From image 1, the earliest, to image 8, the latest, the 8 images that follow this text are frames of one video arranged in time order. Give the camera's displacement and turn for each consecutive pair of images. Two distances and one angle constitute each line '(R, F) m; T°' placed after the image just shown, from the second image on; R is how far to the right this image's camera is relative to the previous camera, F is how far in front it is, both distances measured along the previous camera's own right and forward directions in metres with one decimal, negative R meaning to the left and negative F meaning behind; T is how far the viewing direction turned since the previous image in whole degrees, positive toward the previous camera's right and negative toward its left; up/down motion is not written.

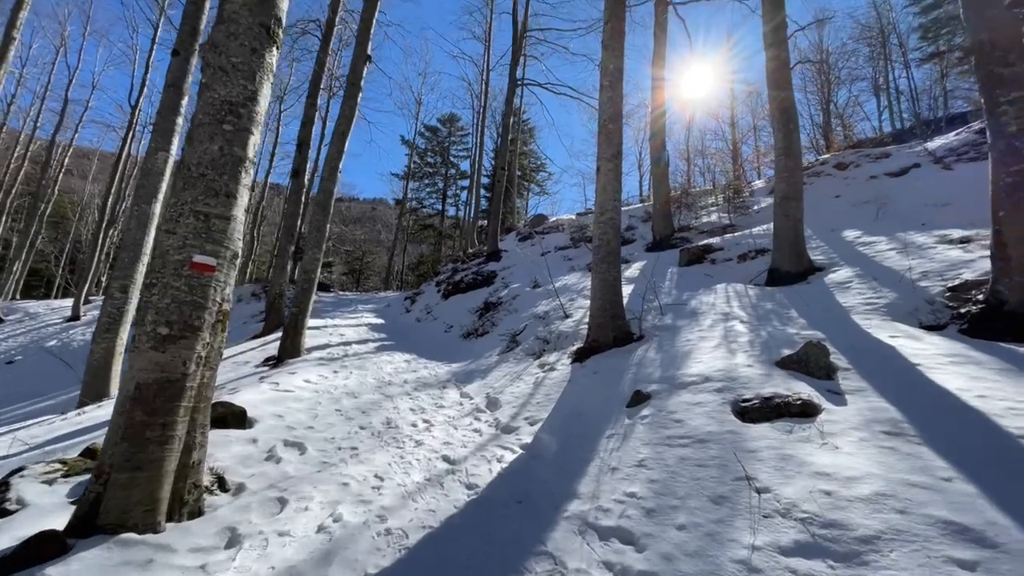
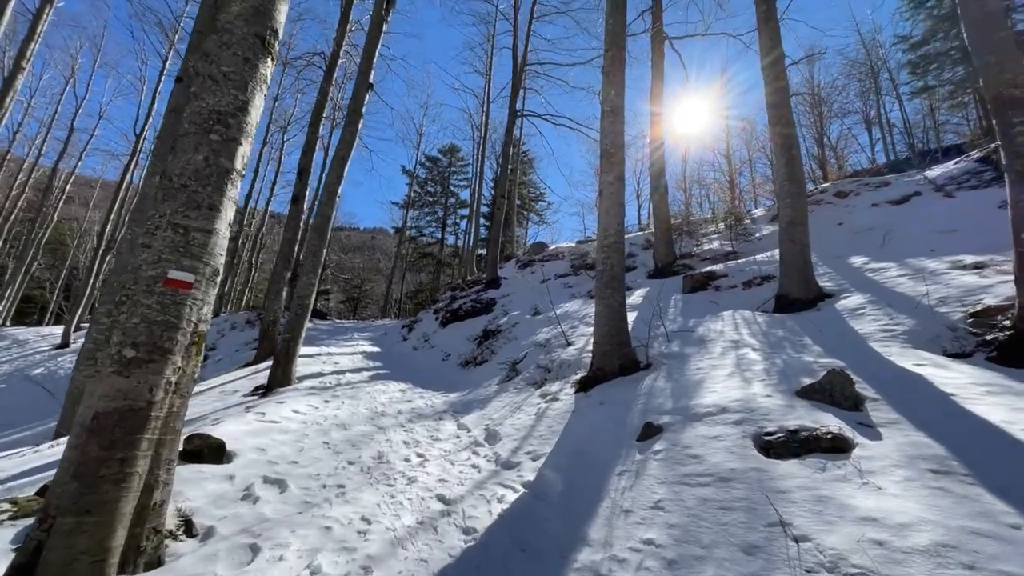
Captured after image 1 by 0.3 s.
(0.0, +0.2) m; 0°
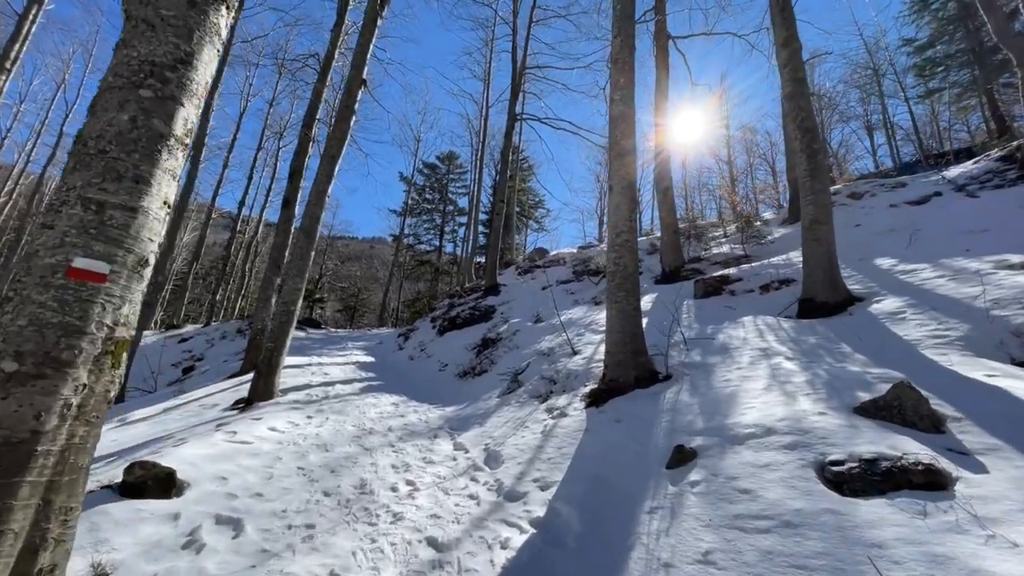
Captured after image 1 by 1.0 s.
(0.0, +0.6) m; 0°
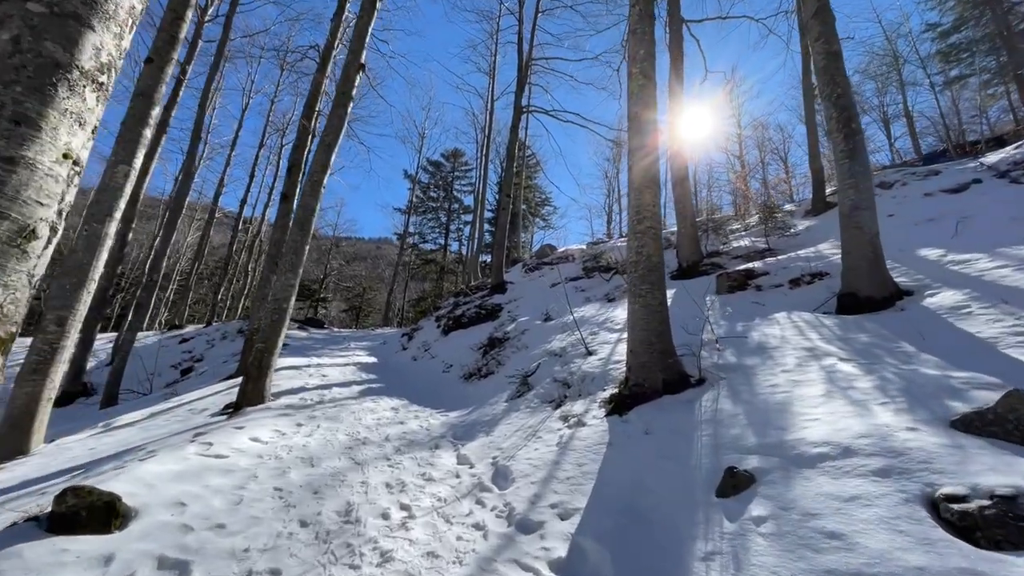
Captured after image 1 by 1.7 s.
(0.0, +0.6) m; -1°
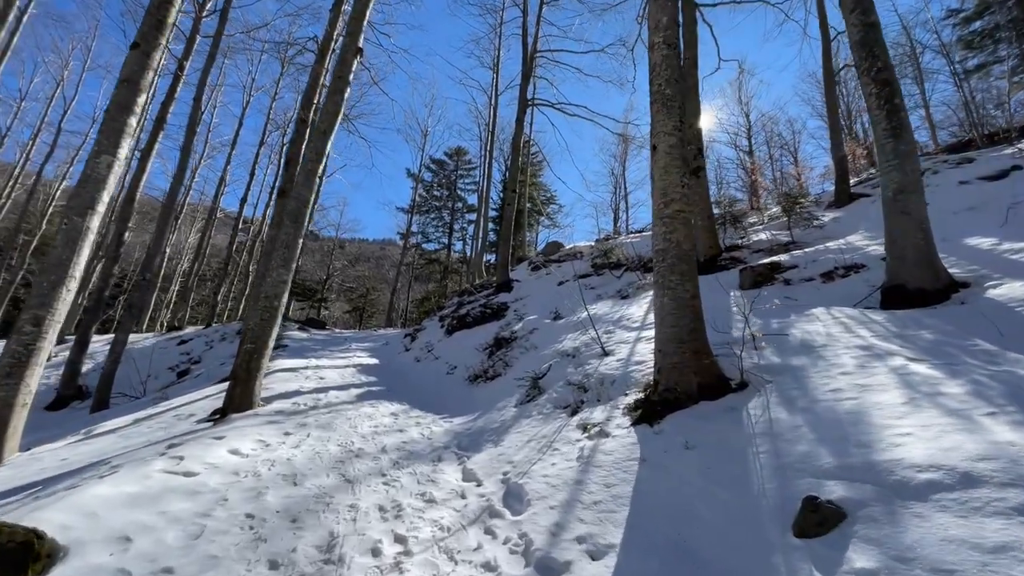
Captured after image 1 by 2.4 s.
(-0.1, +0.5) m; -1°
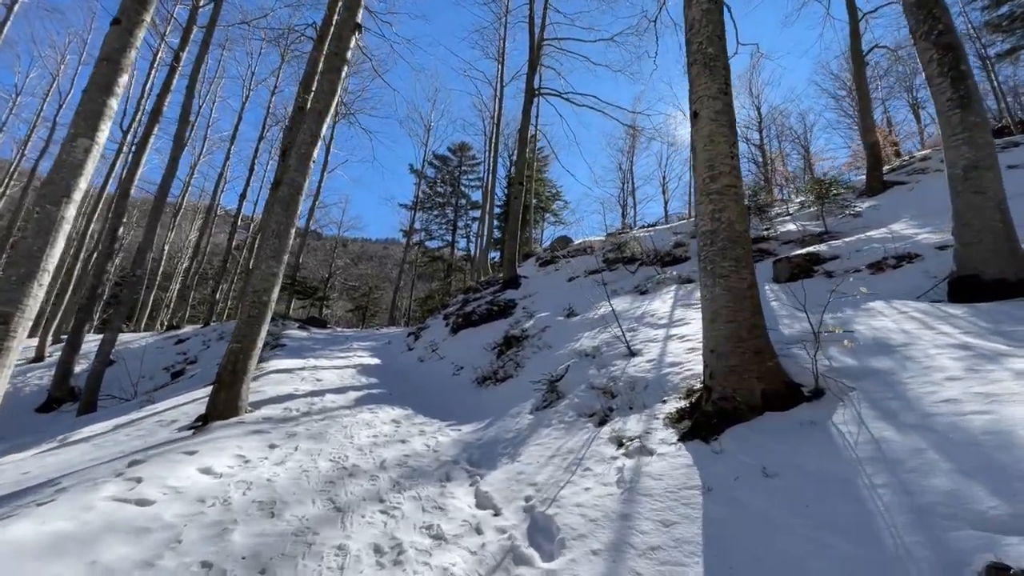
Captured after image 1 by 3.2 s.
(-0.1, +0.6) m; 0°
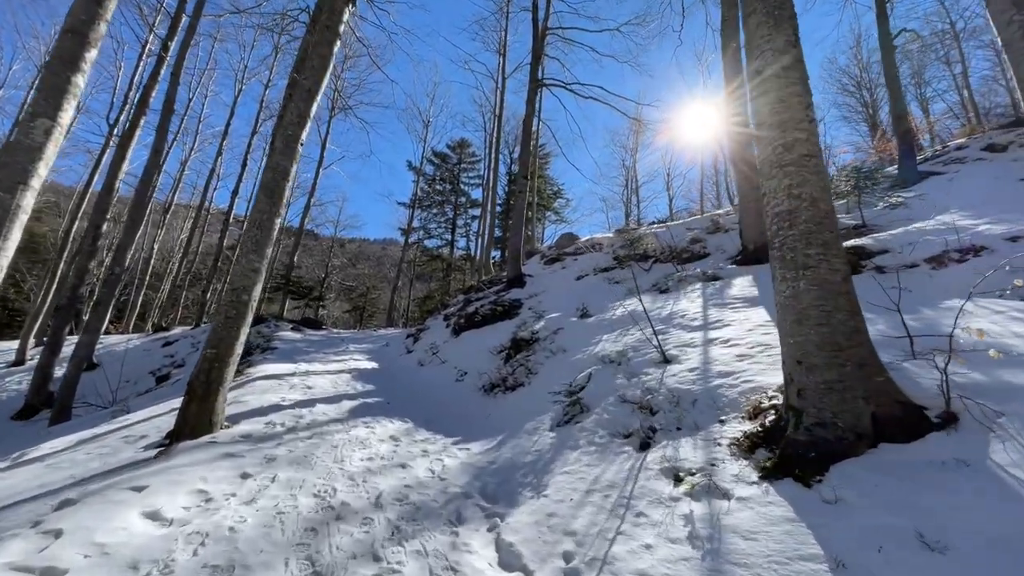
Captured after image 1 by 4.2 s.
(-0.2, +0.7) m; 0°
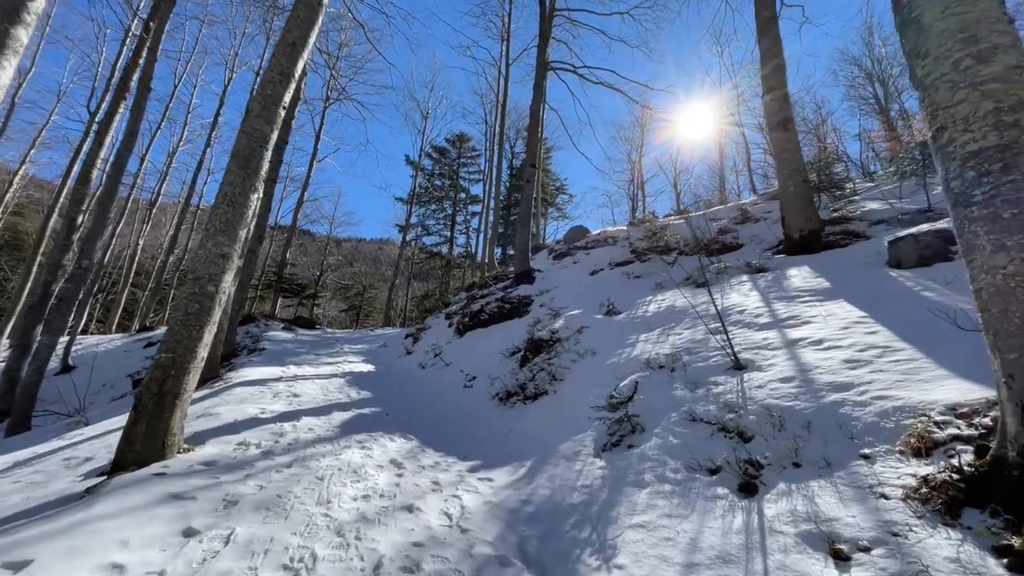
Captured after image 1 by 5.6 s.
(-0.3, +1.0) m; 0°
